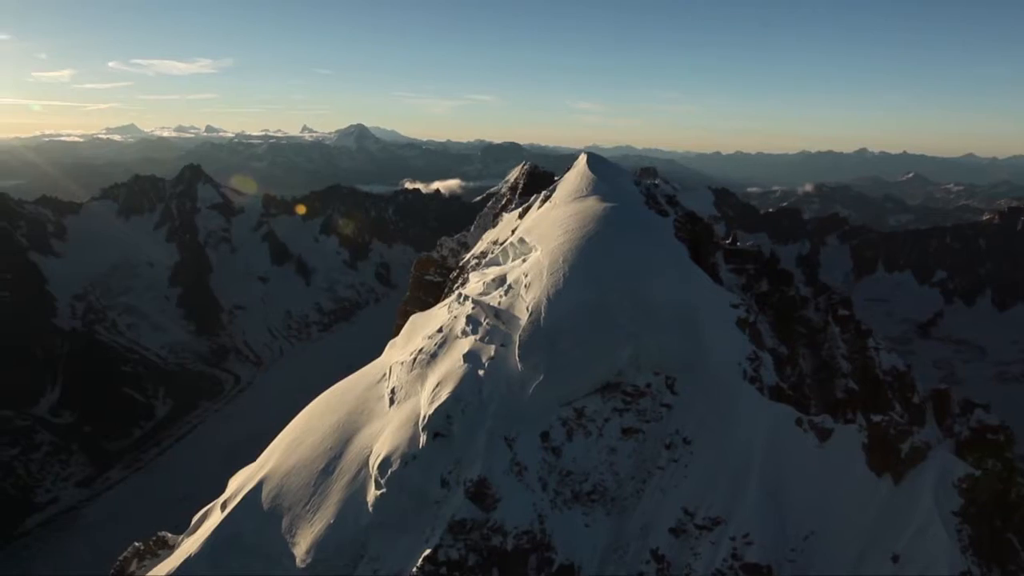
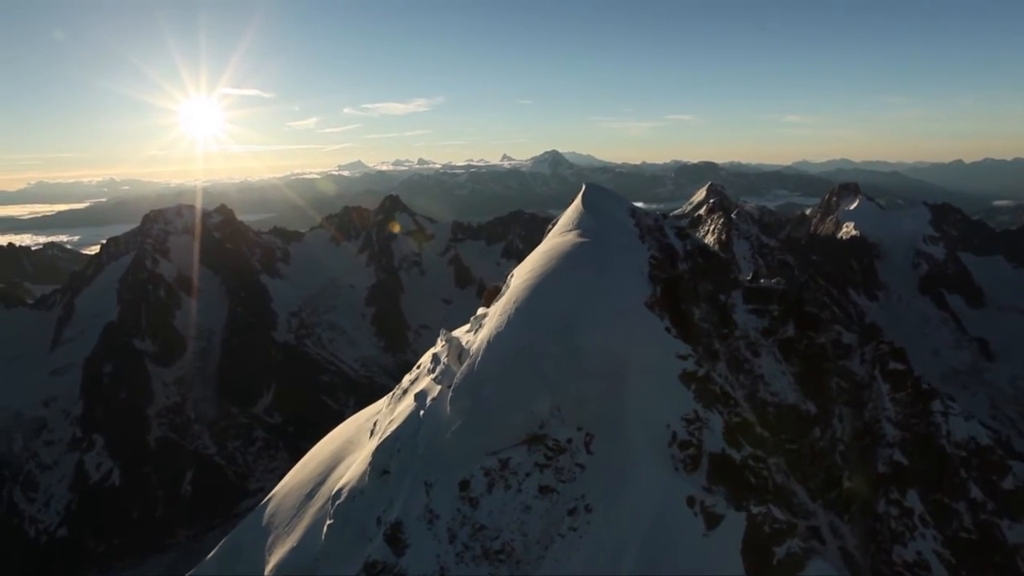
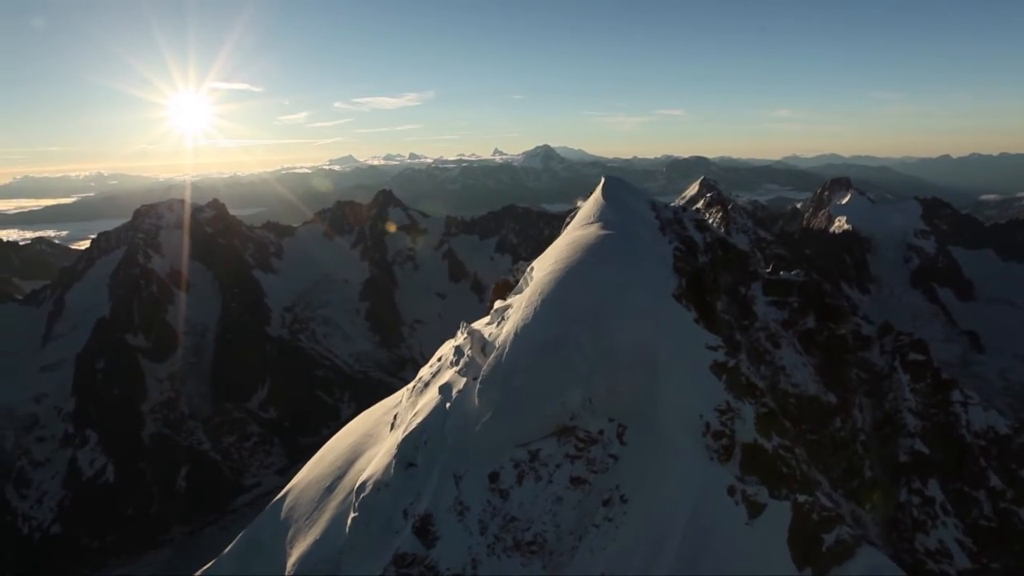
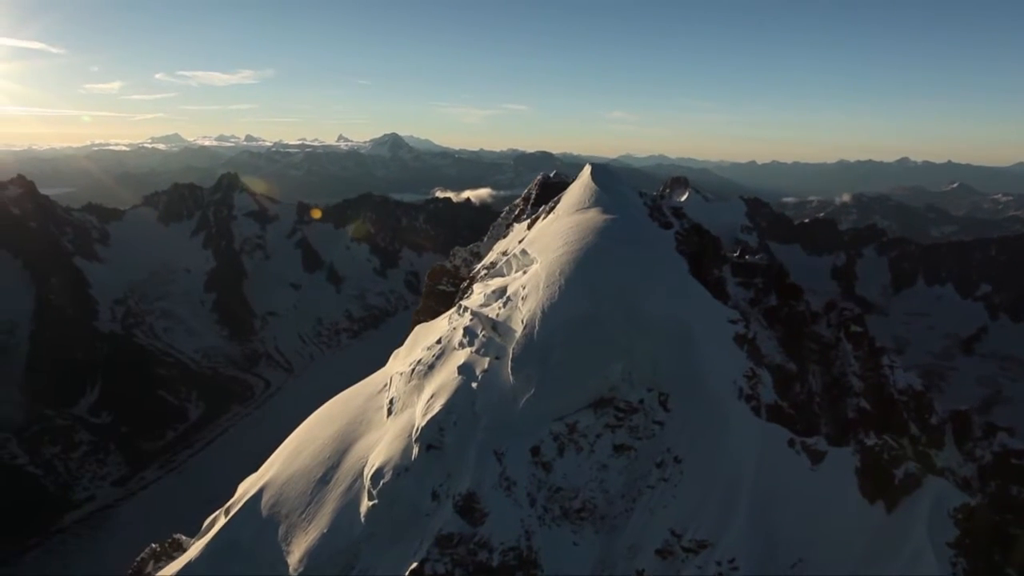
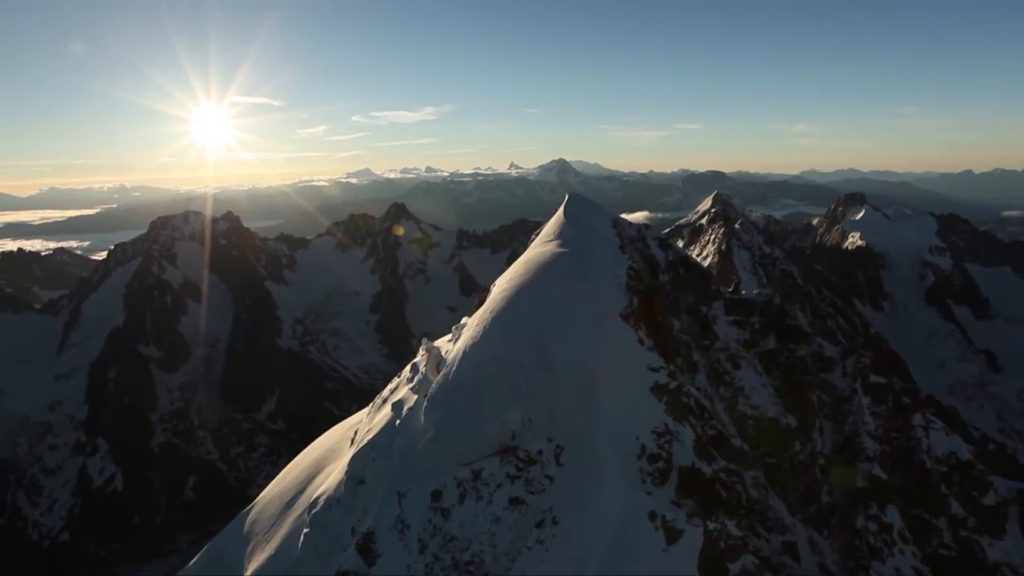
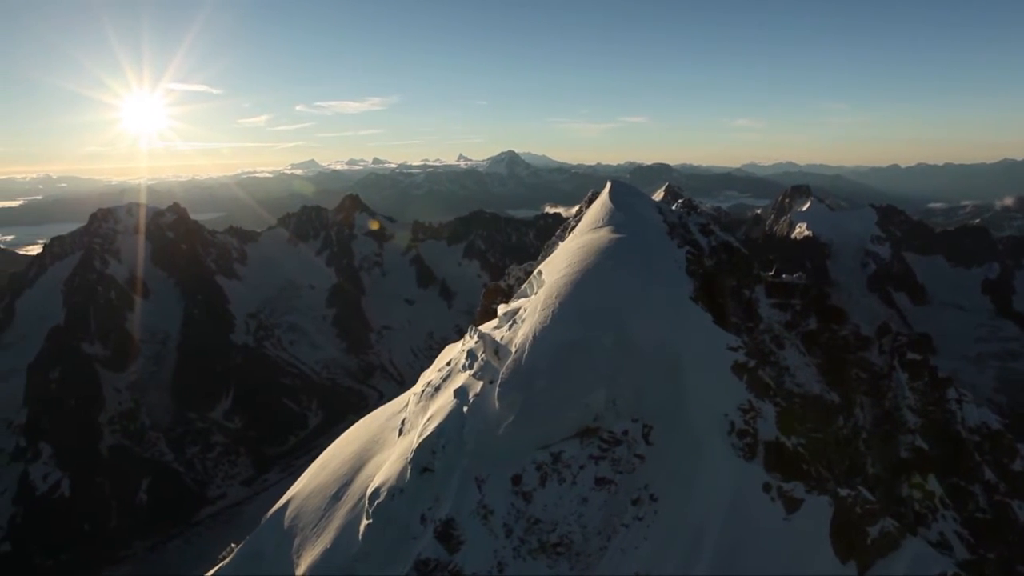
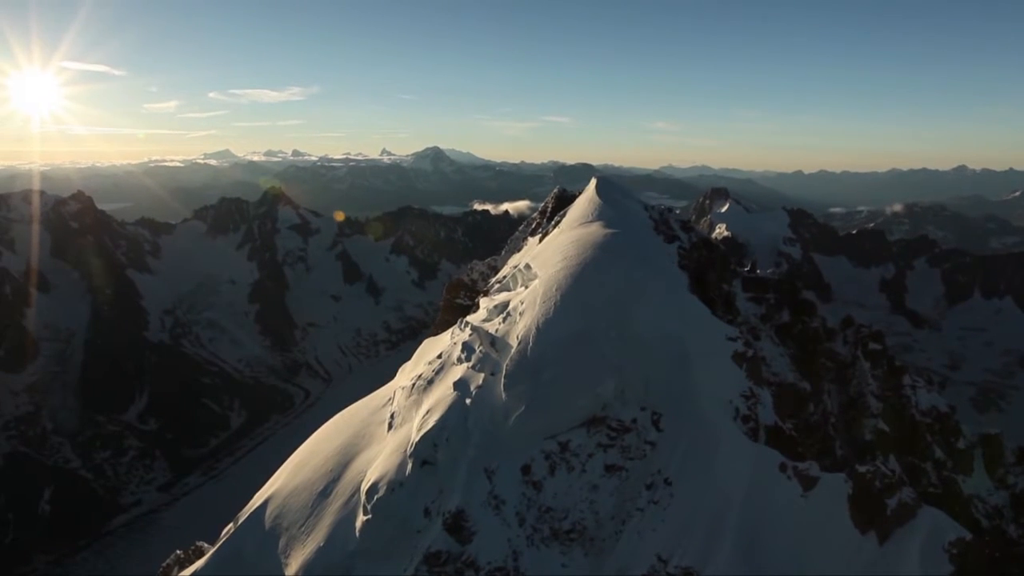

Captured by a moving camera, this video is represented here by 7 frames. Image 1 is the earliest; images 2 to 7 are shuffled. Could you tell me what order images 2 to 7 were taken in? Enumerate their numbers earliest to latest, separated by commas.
4, 7, 6, 3, 2, 5
